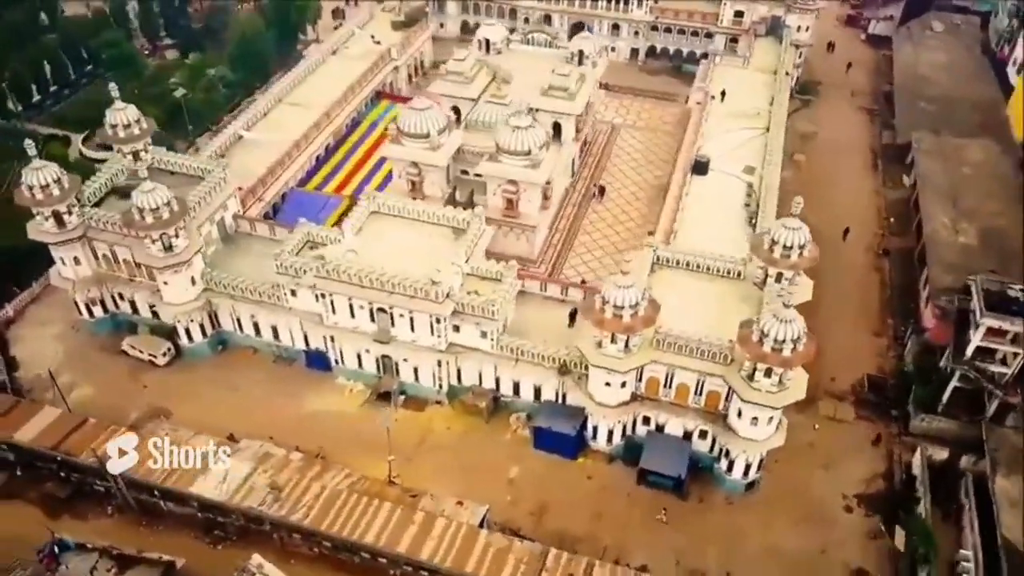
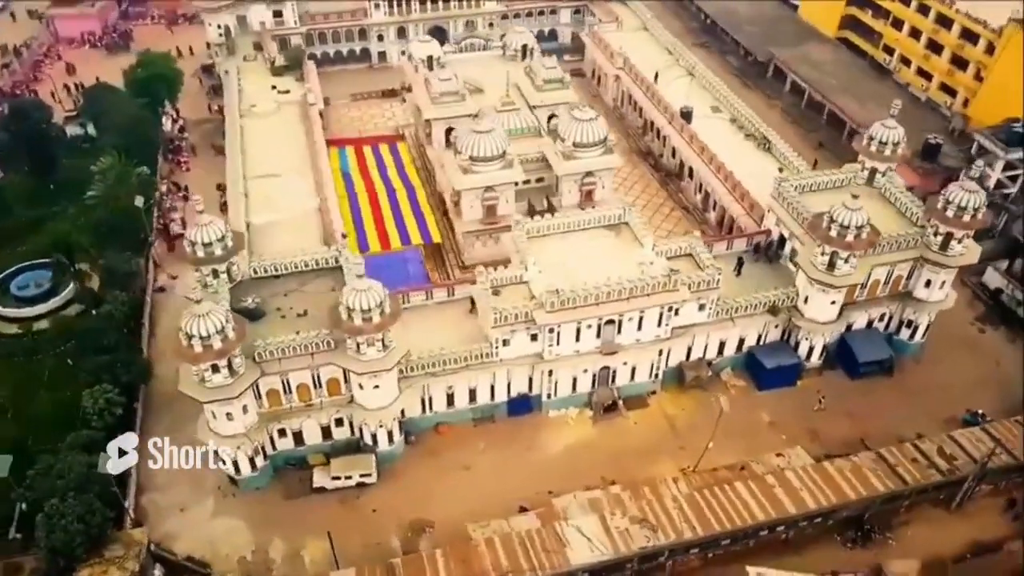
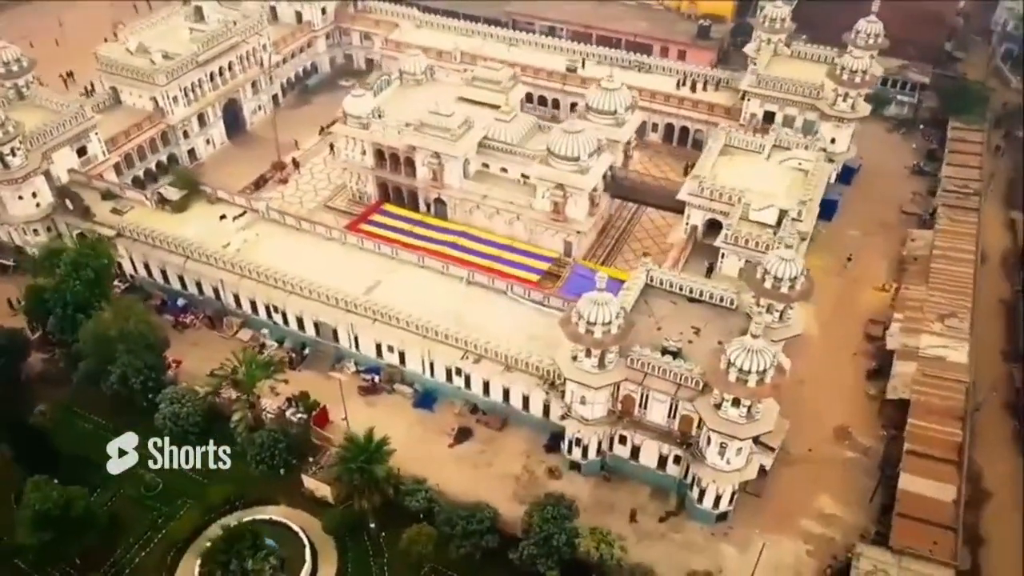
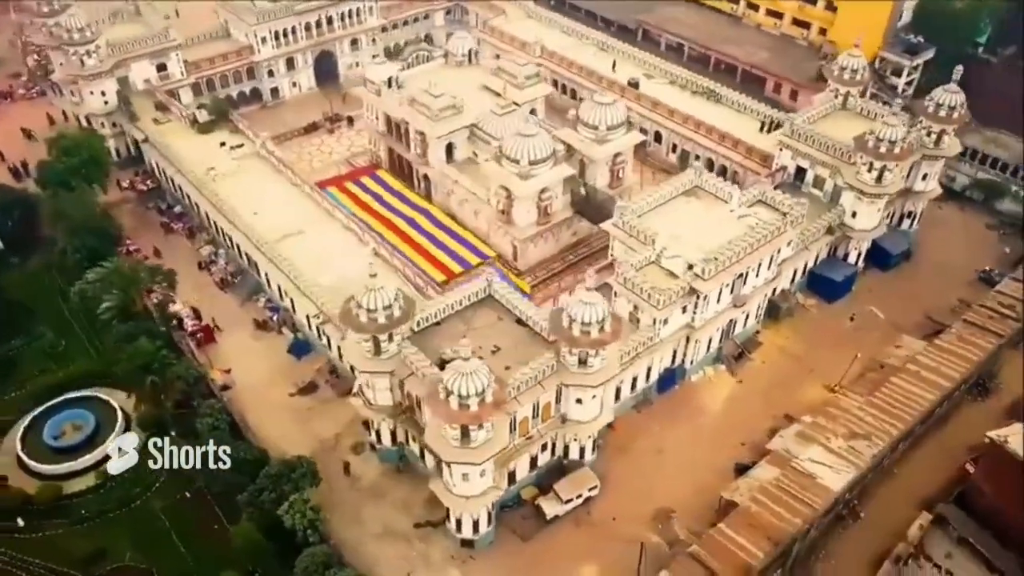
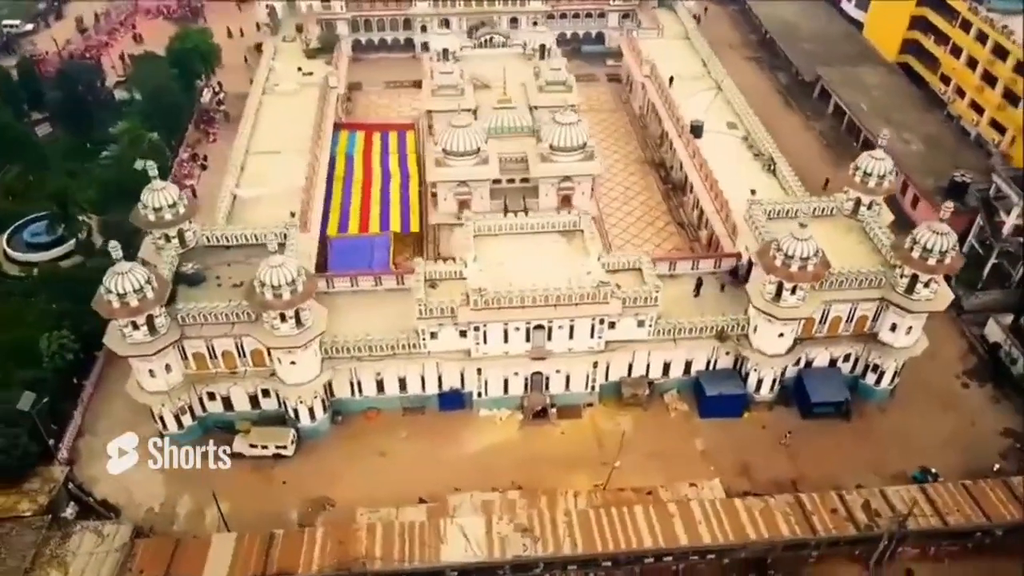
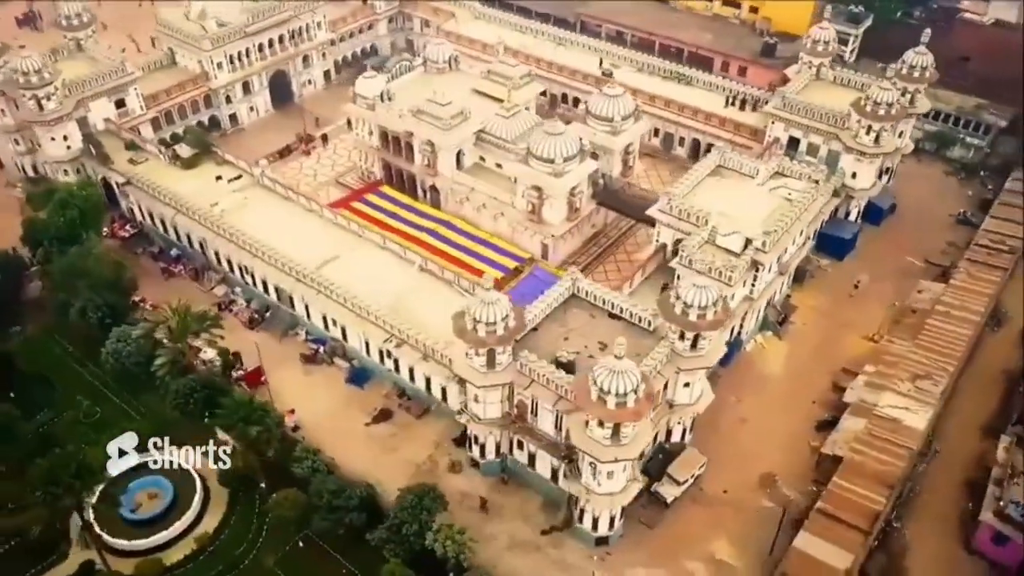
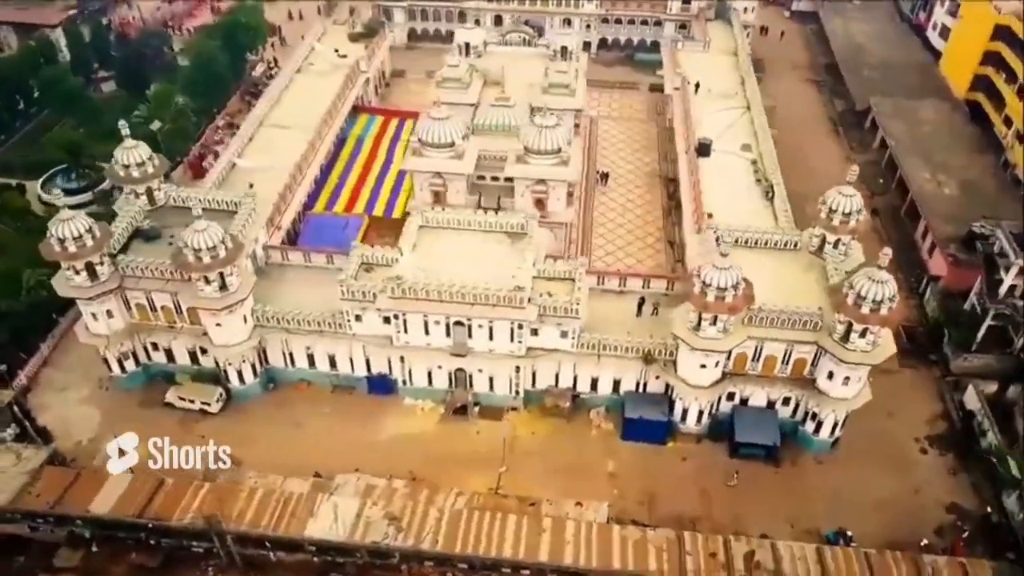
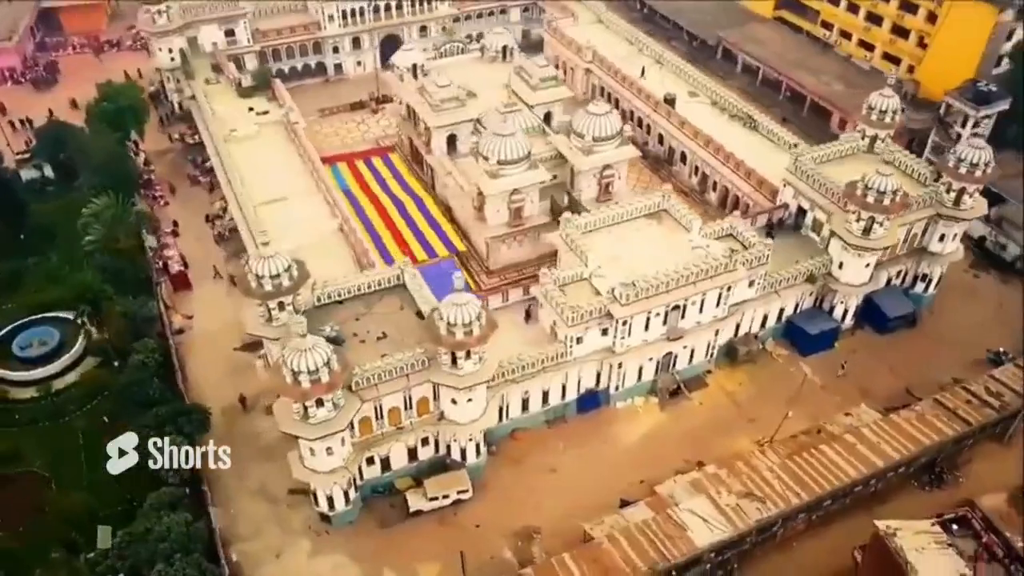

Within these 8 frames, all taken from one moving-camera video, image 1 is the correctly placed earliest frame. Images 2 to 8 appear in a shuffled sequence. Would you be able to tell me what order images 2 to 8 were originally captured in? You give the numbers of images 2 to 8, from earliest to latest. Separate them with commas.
7, 5, 2, 8, 4, 6, 3
